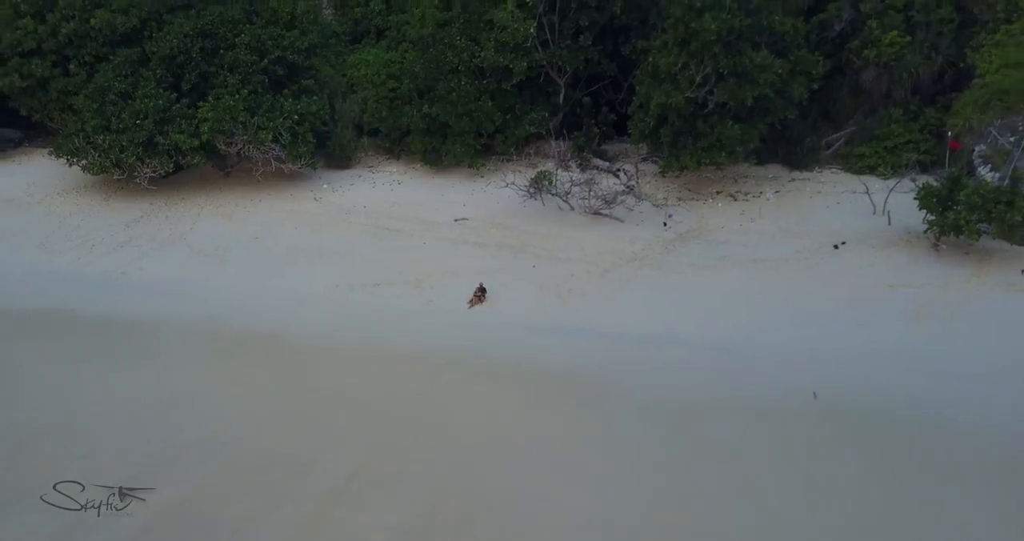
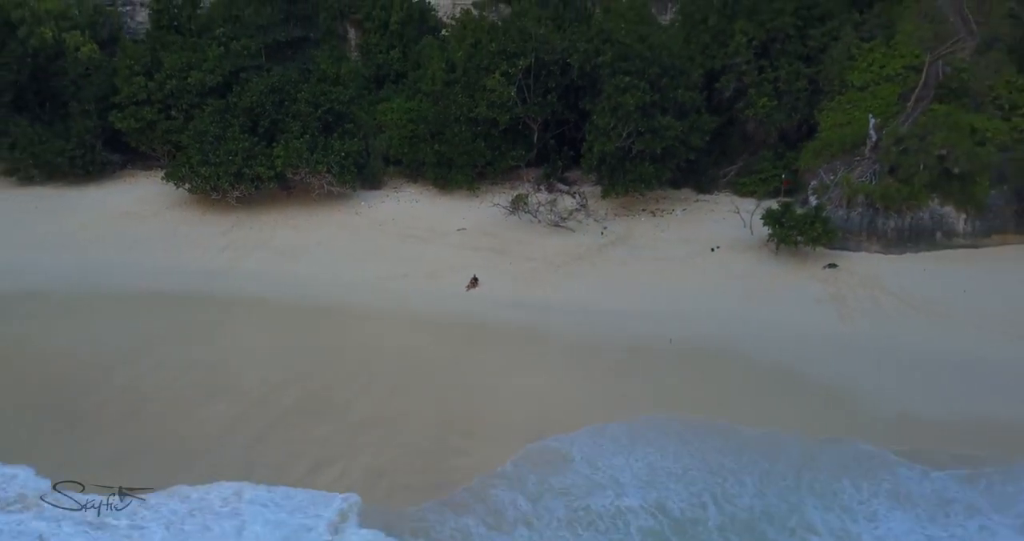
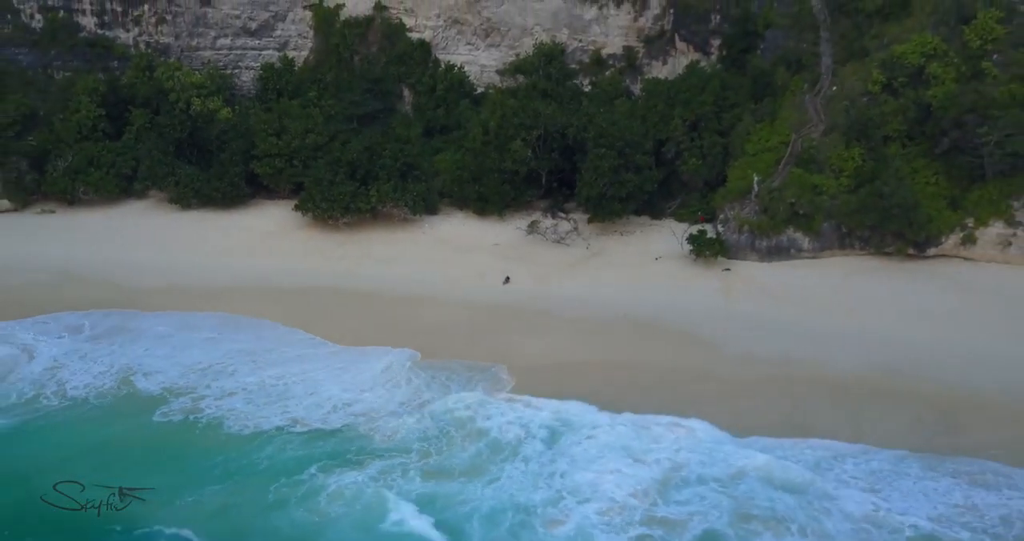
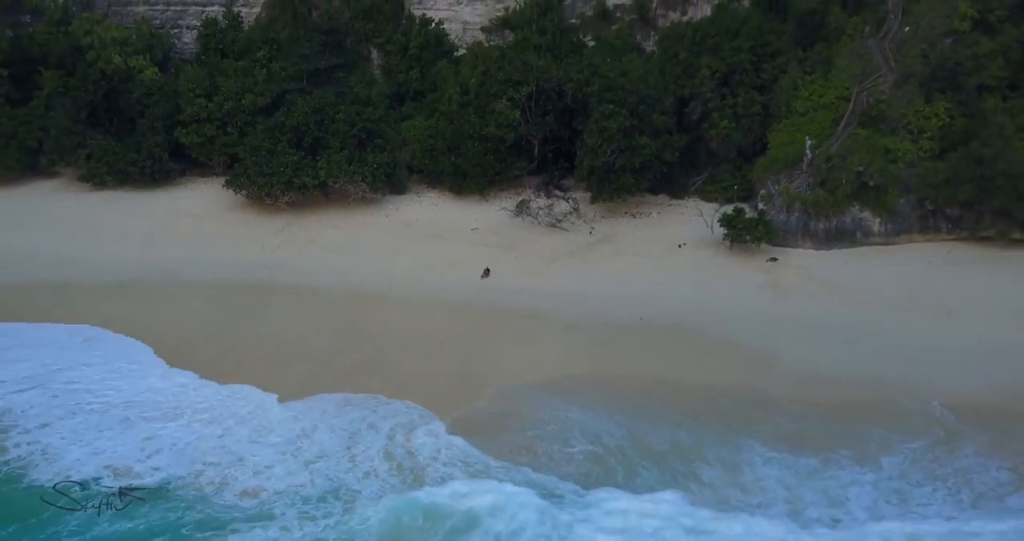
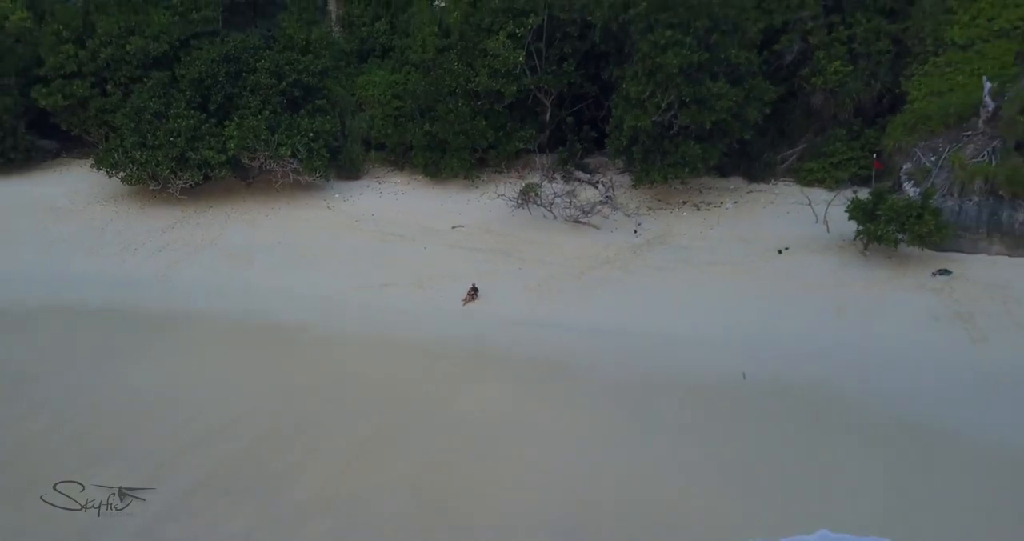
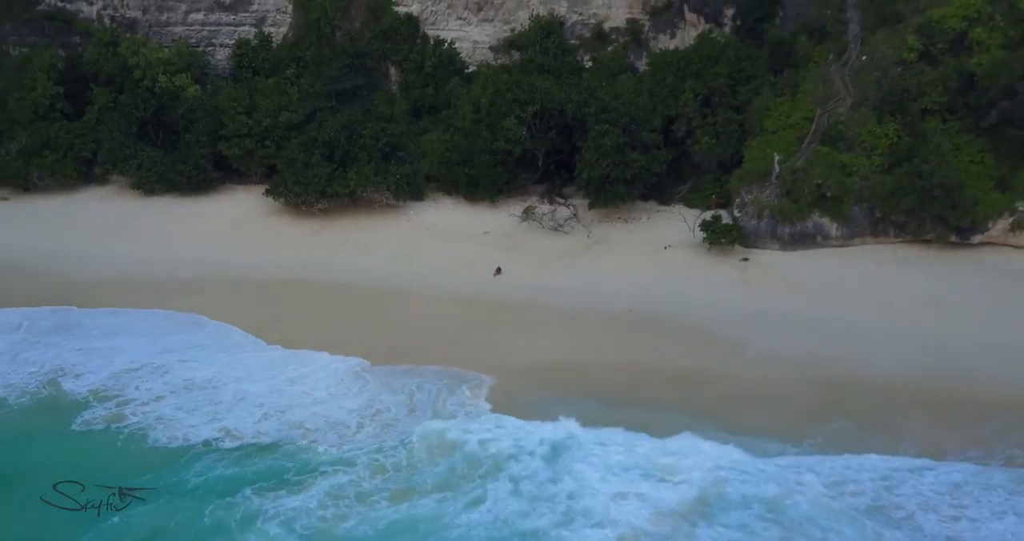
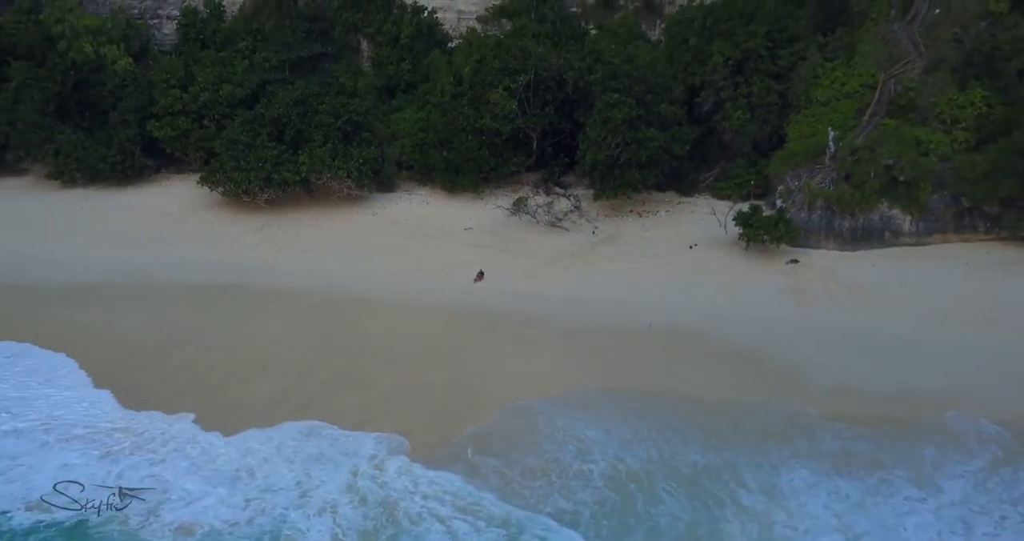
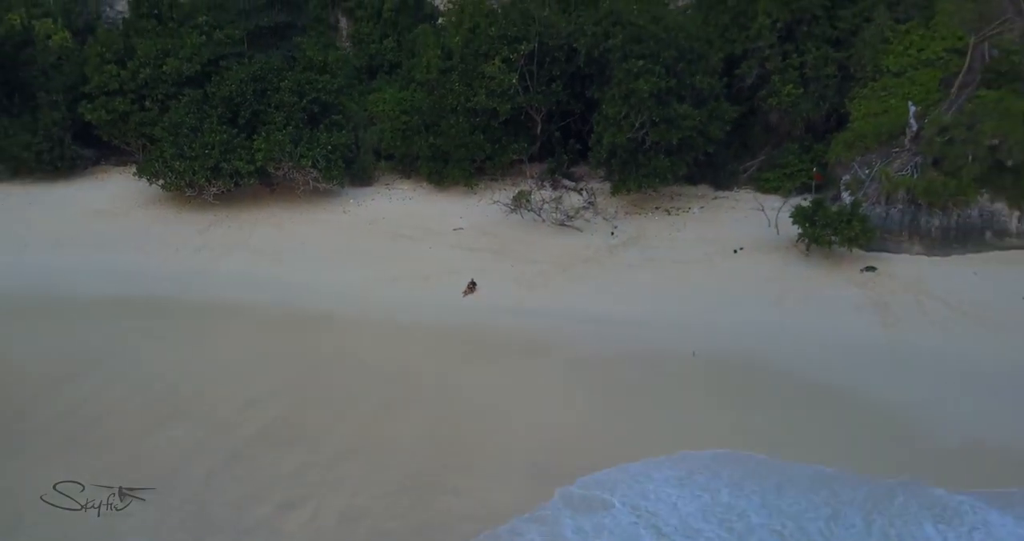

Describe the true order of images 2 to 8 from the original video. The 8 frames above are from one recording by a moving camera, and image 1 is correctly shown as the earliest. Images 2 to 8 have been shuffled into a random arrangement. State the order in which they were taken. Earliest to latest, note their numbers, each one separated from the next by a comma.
5, 8, 2, 7, 4, 6, 3
